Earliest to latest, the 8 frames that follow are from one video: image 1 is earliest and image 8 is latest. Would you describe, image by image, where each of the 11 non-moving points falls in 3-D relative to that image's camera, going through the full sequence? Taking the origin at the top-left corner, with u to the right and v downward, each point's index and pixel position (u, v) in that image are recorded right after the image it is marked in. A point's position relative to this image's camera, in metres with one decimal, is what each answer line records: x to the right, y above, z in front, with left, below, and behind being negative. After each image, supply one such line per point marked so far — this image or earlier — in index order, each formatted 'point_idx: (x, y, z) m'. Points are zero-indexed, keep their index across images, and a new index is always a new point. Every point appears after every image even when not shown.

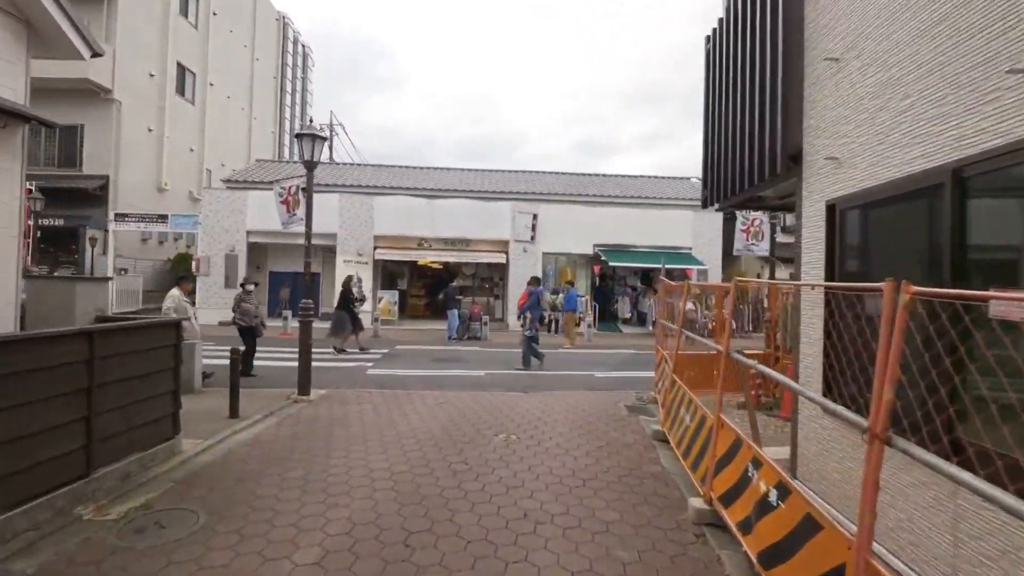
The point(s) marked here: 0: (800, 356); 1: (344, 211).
0: (+2.7, -0.6, +4.8) m
1: (-6.5, +2.7, +19.8) m
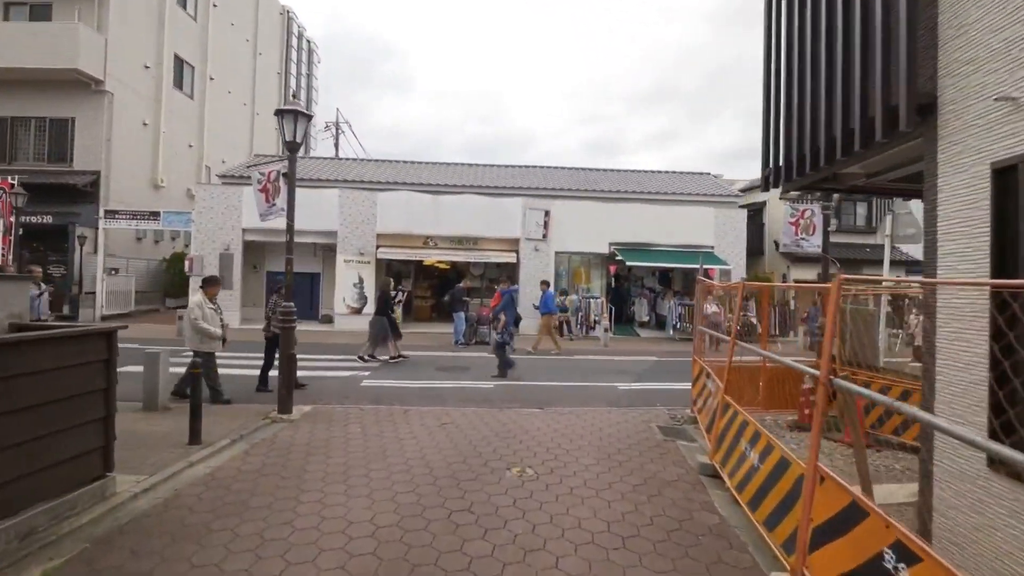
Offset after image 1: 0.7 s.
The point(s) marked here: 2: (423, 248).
0: (+2.8, -0.6, +3.5) m
1: (-6.1, +2.7, +18.7) m
2: (-3.3, +1.5, +19.3) m
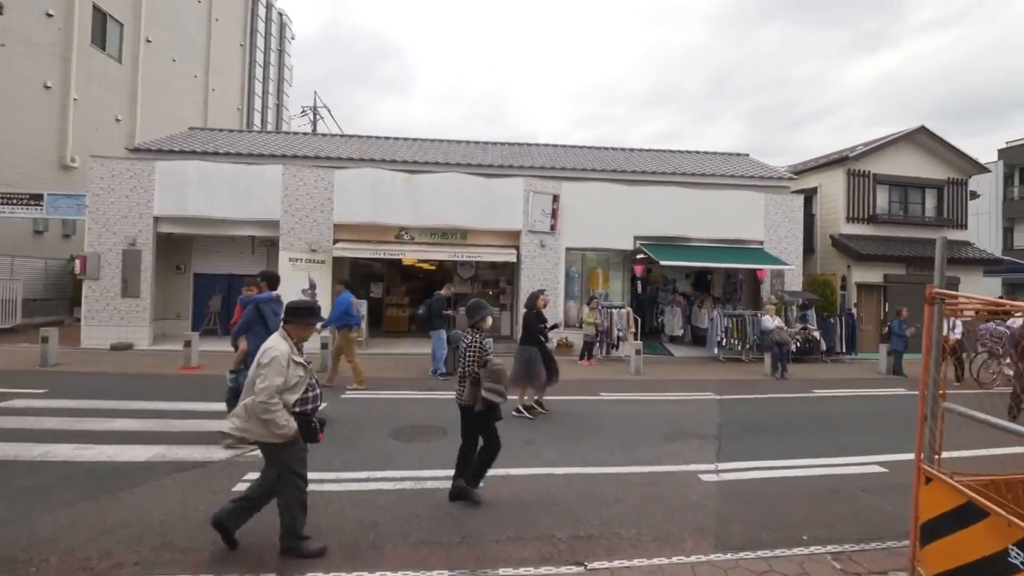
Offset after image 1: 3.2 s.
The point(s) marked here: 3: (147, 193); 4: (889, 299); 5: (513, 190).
0: (+2.9, -0.8, -0.9) m
1: (-6.1, +2.5, +14.2) m
2: (-3.3, +1.3, +14.9) m
3: (-9.8, +2.5, +13.9) m
4: (+14.0, -0.4, +19.4) m
5: (0.0, +2.9, +15.3) m
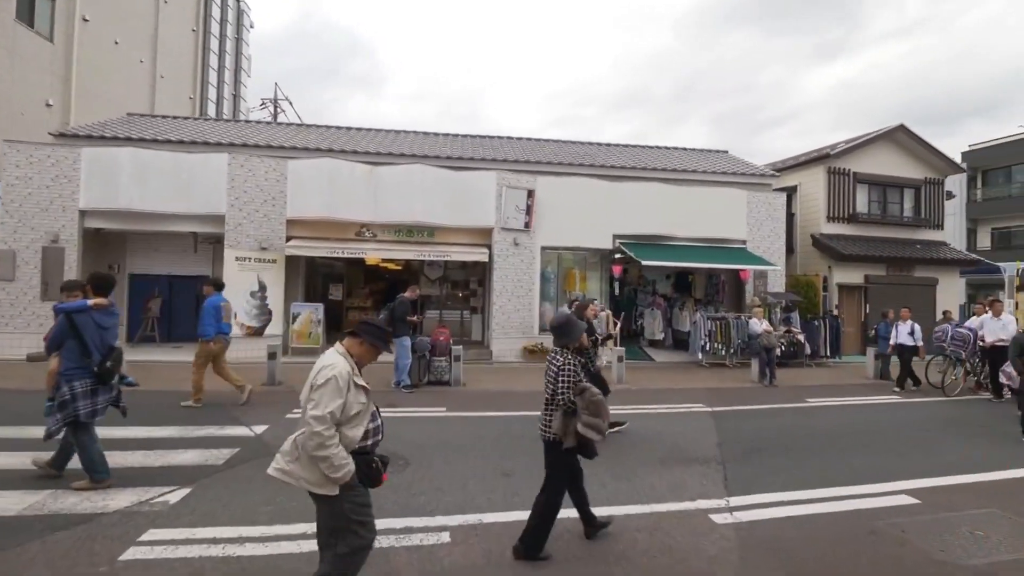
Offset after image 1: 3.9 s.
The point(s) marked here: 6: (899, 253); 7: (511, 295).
0: (+3.0, -0.8, -1.8) m
1: (-6.8, +2.4, +12.8) m
2: (-4.0, +1.2, +13.6) m
3: (-10.5, +2.5, +12.3) m
4: (+13.1, -0.4, +19.0) m
5: (-0.7, +2.8, +14.2) m
6: (+14.2, +1.3, +19.1) m
7: (0.0, -0.2, +14.3) m
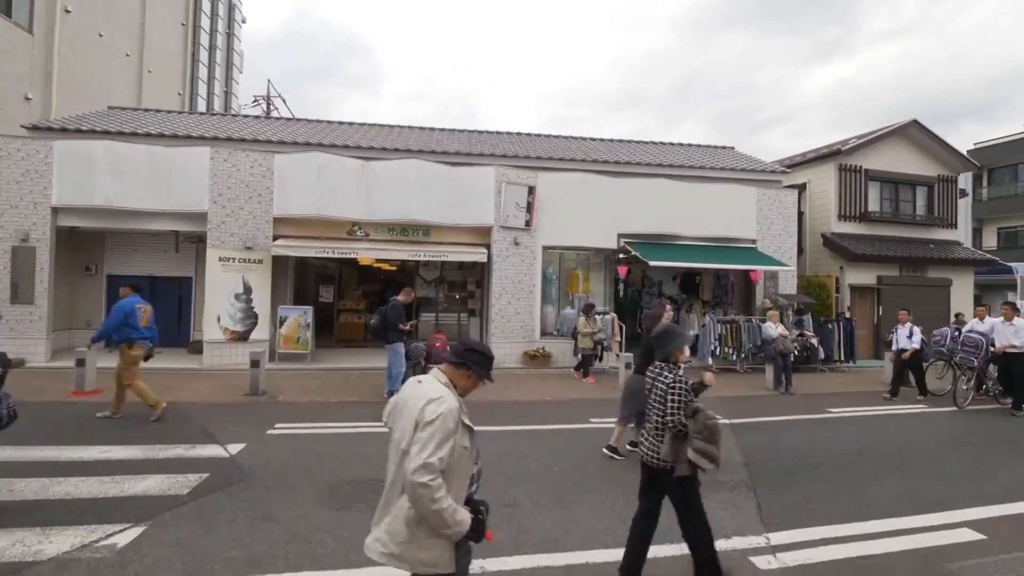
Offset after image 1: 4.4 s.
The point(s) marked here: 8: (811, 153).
0: (+3.1, -0.9, -2.5) m
1: (-6.8, +2.4, +12.1) m
2: (-4.0, +1.2, +12.9) m
3: (-10.5, +2.4, +11.6) m
4: (+13.1, -0.5, +18.4) m
5: (-0.7, +2.8, +13.5) m
6: (+14.2, +1.2, +18.5) m
7: (0.0, -0.2, +13.6) m
8: (+11.4, +5.1, +19.8) m
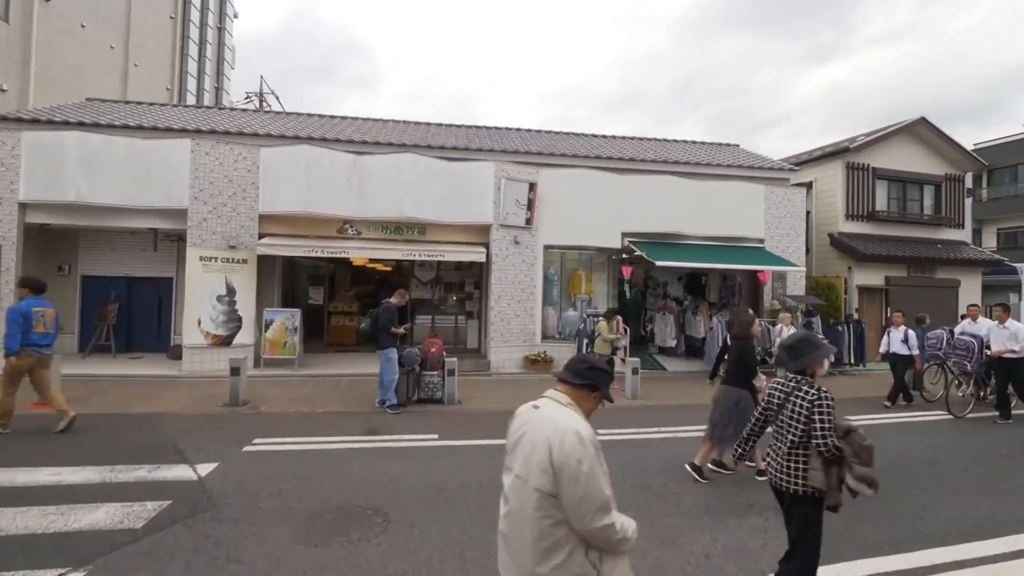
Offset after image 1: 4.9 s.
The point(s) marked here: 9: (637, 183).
0: (+3.2, -0.9, -3.1) m
1: (-6.8, +2.4, +11.4) m
2: (-4.0, +1.1, +12.2) m
3: (-10.4, +2.4, +10.8) m
4: (+13.0, -0.5, +17.9) m
5: (-0.7, +2.8, +12.8) m
6: (+14.2, +1.2, +18.0) m
7: (0.0, -0.3, +12.9) m
8: (+11.3, +5.1, +19.3) m
9: (+3.4, +2.8, +13.9) m
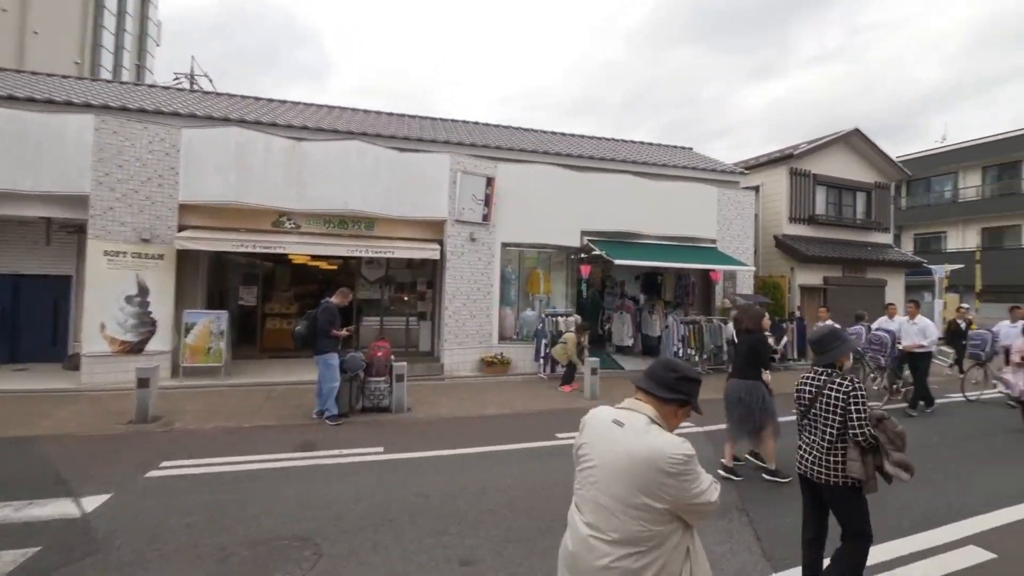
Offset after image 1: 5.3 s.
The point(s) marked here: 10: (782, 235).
0: (+3.9, -0.7, -3.4) m
1: (-7.7, +2.4, +9.8) m
2: (-5.0, +1.2, +11.0) m
3: (-11.2, +2.4, +8.9) m
4: (+11.3, -0.5, +18.5) m
5: (-1.8, +2.8, +12.0) m
6: (+12.4, +1.2, +18.8) m
7: (-1.1, -0.2, +12.1) m
8: (+9.4, +5.1, +19.8) m
9: (+2.1, +2.8, +13.6) m
10: (+9.5, +1.9, +18.4) m
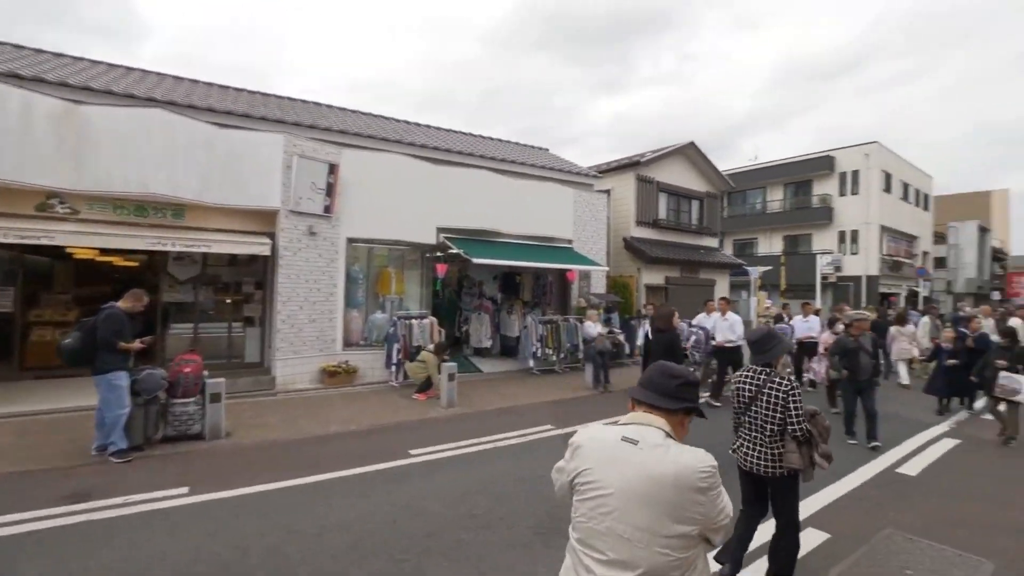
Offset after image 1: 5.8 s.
0: (+4.6, -0.7, -3.1) m
1: (-10.0, +2.3, +6.8) m
2: (-7.7, +1.1, +8.5) m
3: (-13.2, +2.4, +5.0) m
4: (+6.1, -0.5, +20.0) m
5: (-4.9, +2.8, +10.4) m
6: (+7.1, +1.2, +20.6) m
7: (-4.3, -0.2, +10.7) m
8: (+3.9, +5.1, +20.8) m
9: (-1.5, +2.8, +12.9) m
10: (+4.4, +1.9, +19.5) m
